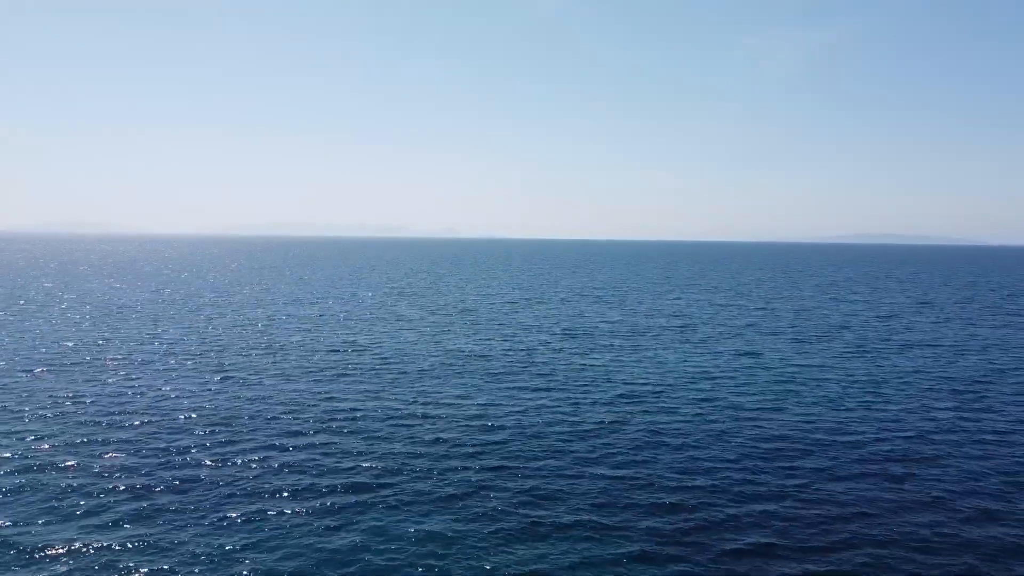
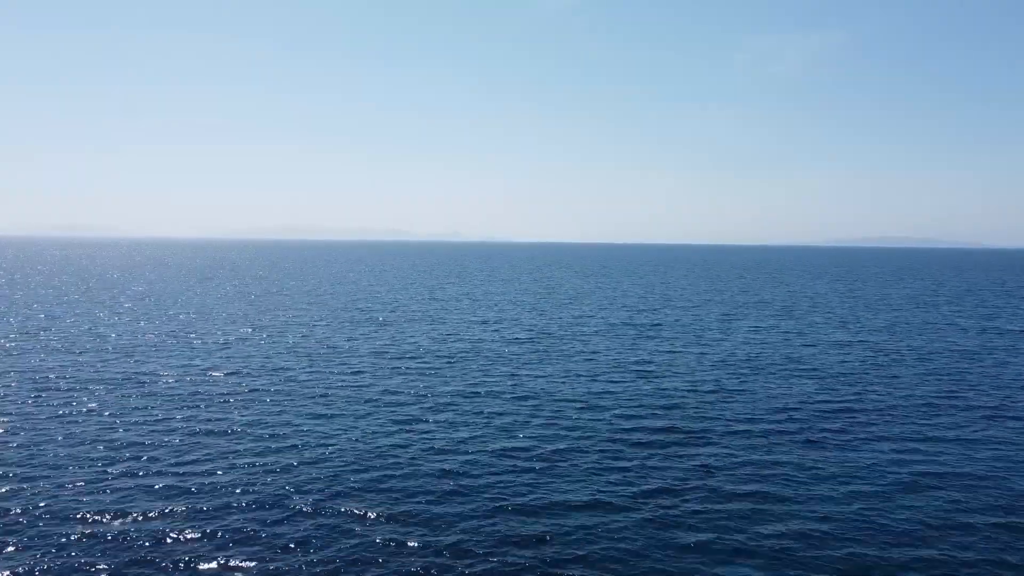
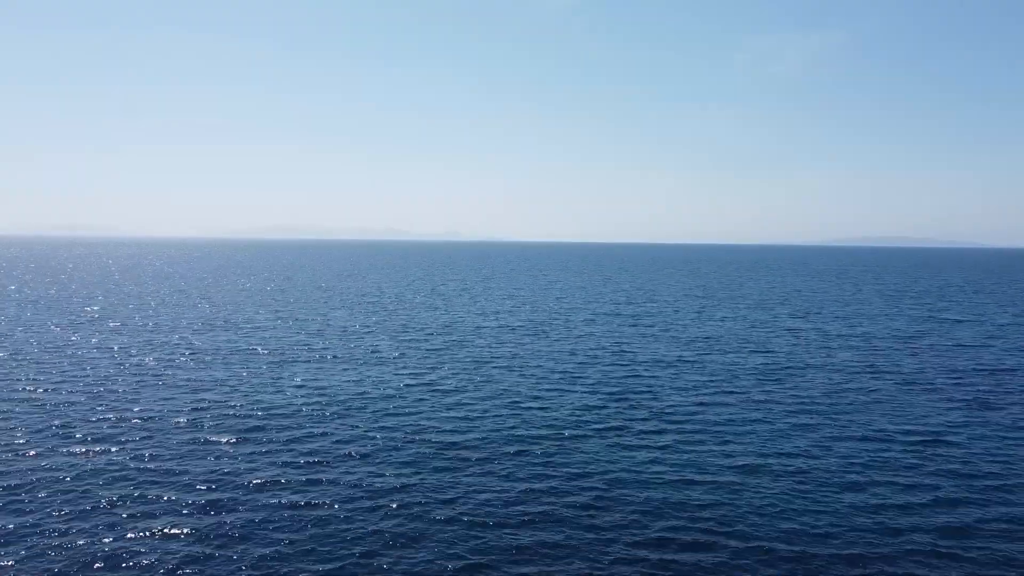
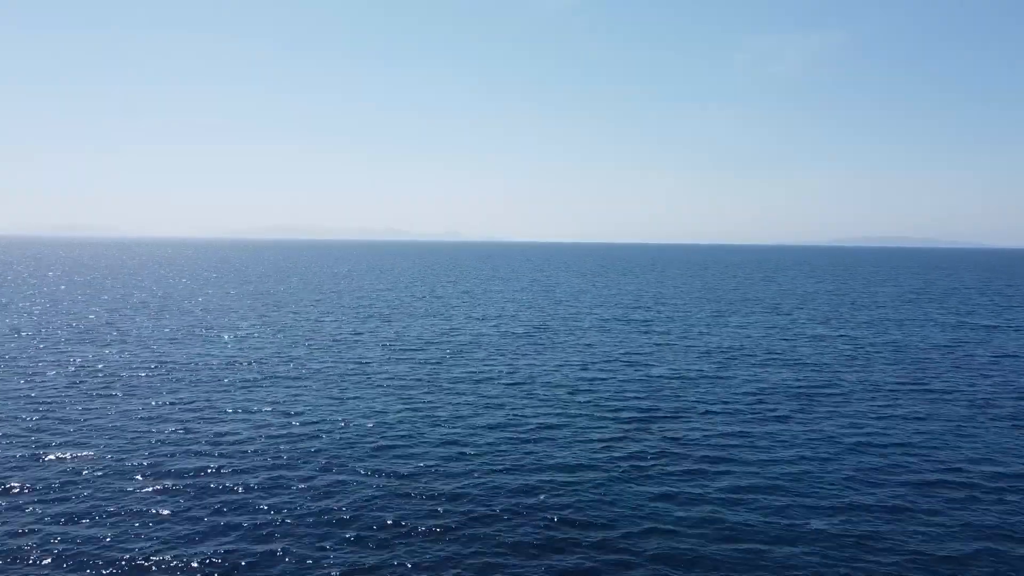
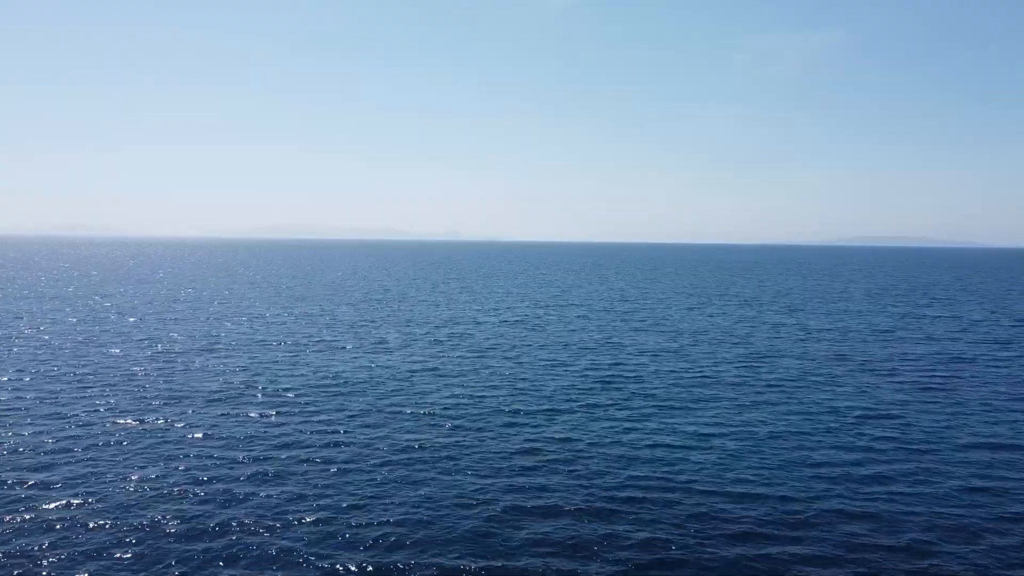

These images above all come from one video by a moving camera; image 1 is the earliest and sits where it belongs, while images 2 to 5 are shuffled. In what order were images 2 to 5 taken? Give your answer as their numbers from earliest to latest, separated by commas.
5, 3, 4, 2
